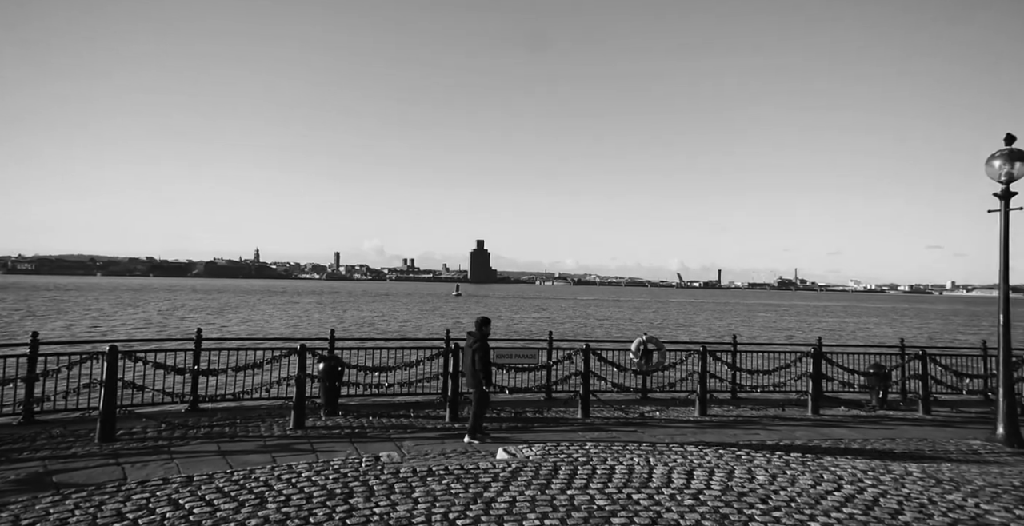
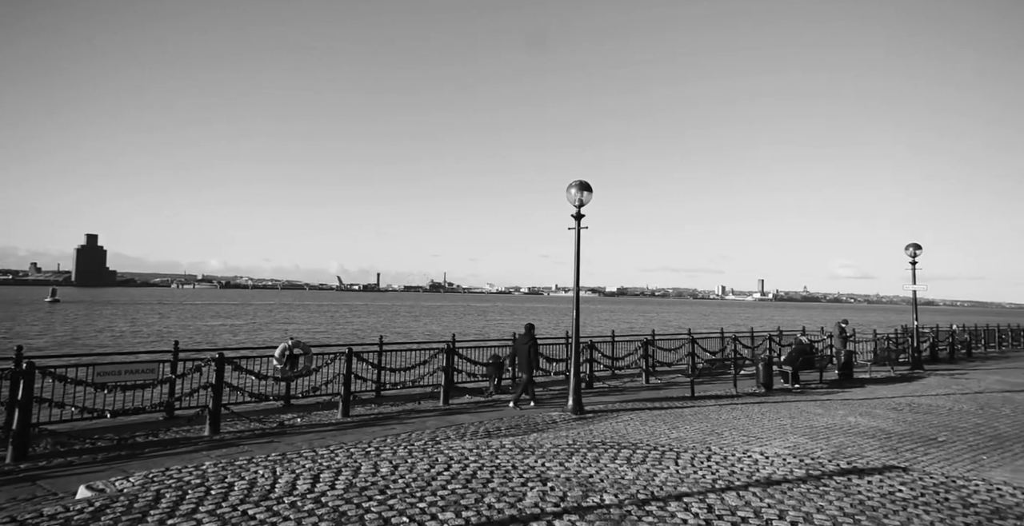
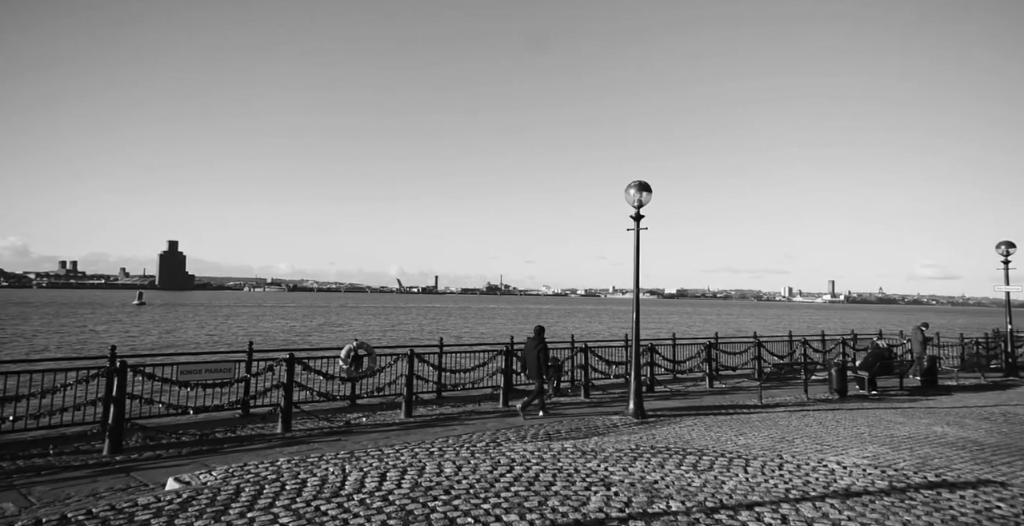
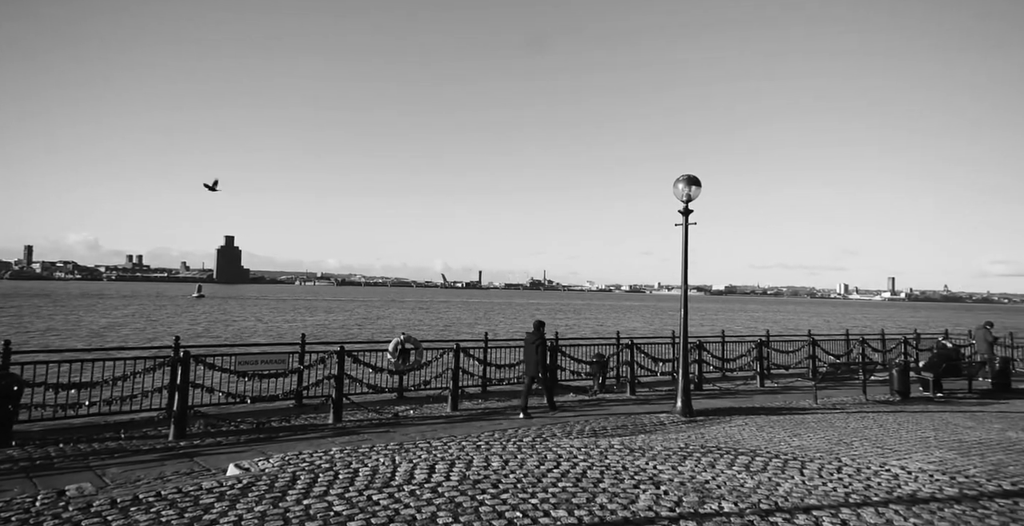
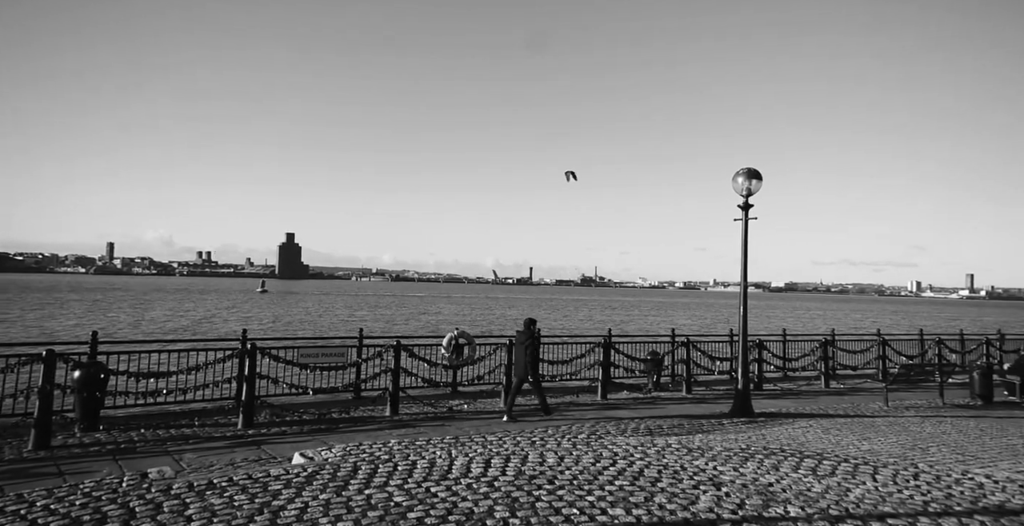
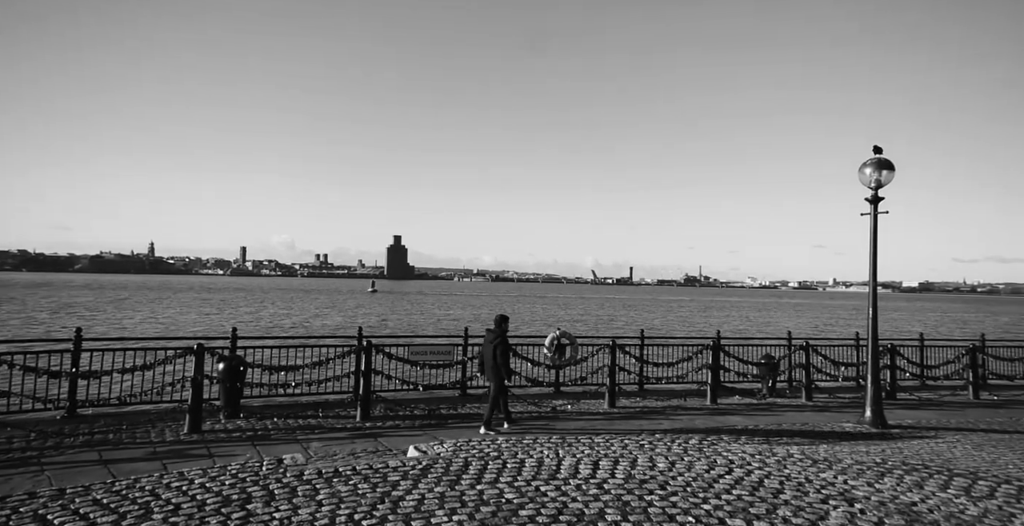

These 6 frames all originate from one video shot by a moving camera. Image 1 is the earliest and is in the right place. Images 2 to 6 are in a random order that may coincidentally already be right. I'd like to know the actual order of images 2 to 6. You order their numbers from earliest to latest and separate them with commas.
6, 5, 4, 3, 2
